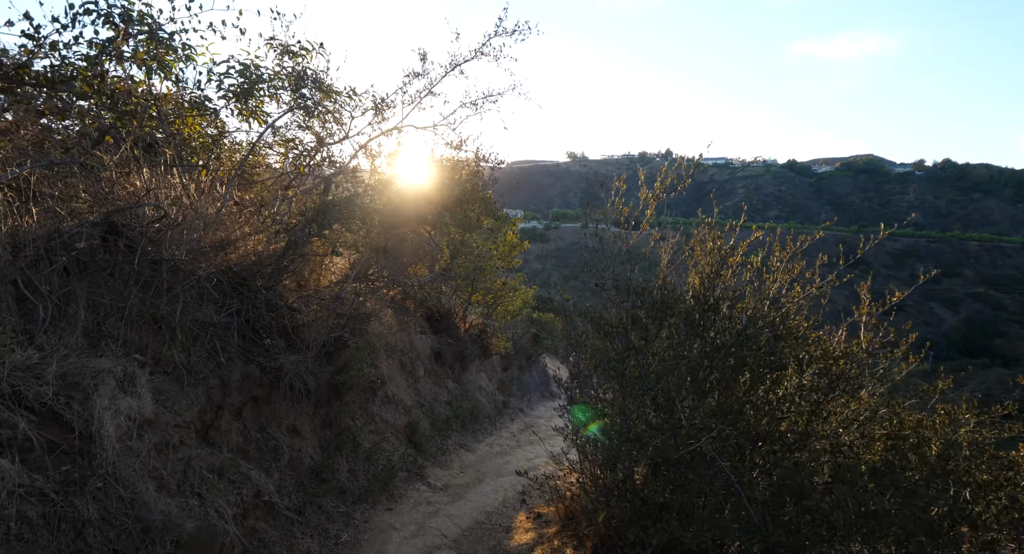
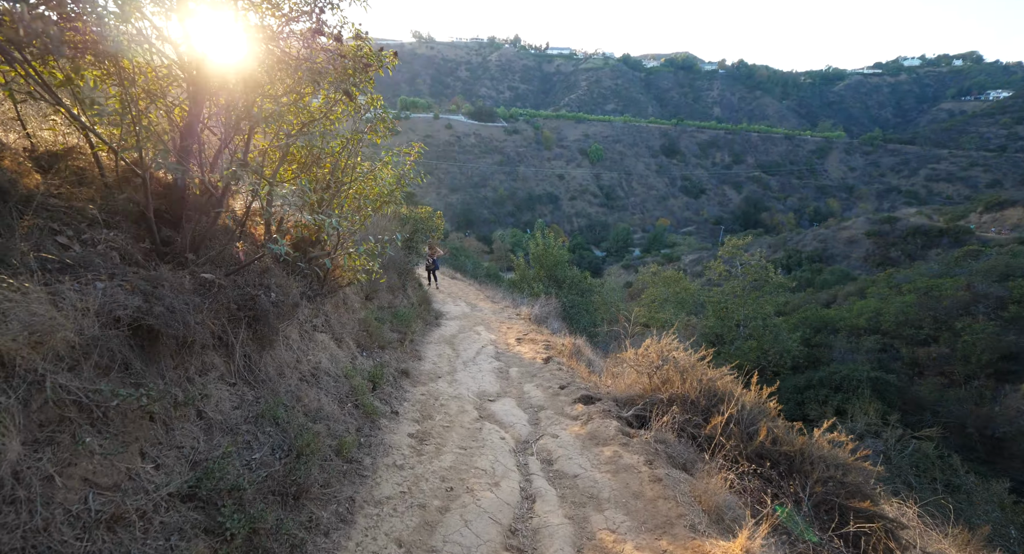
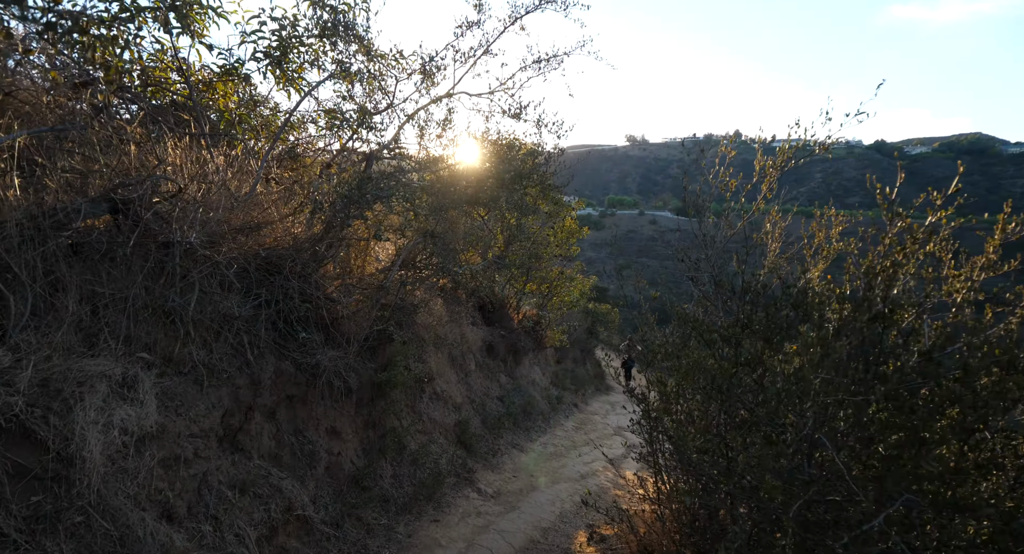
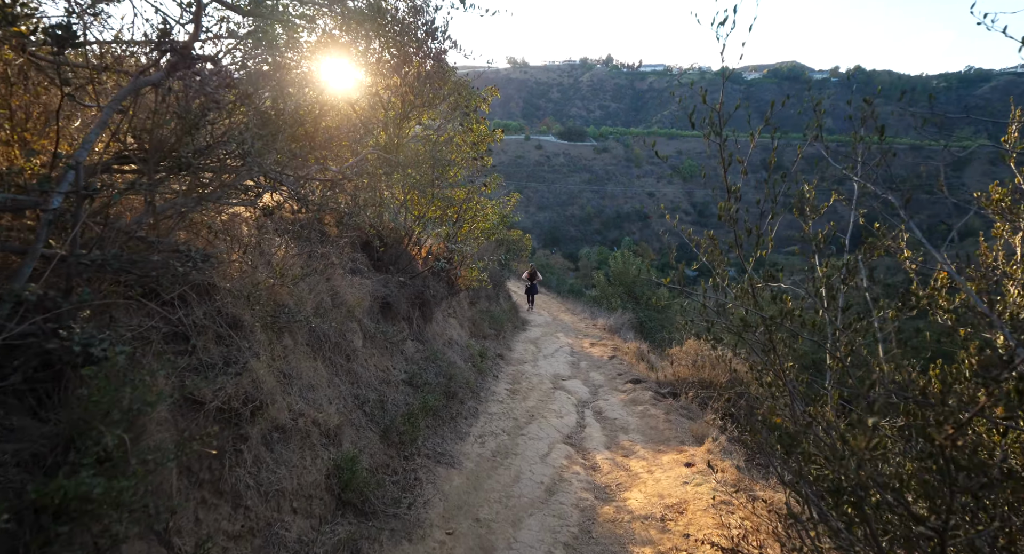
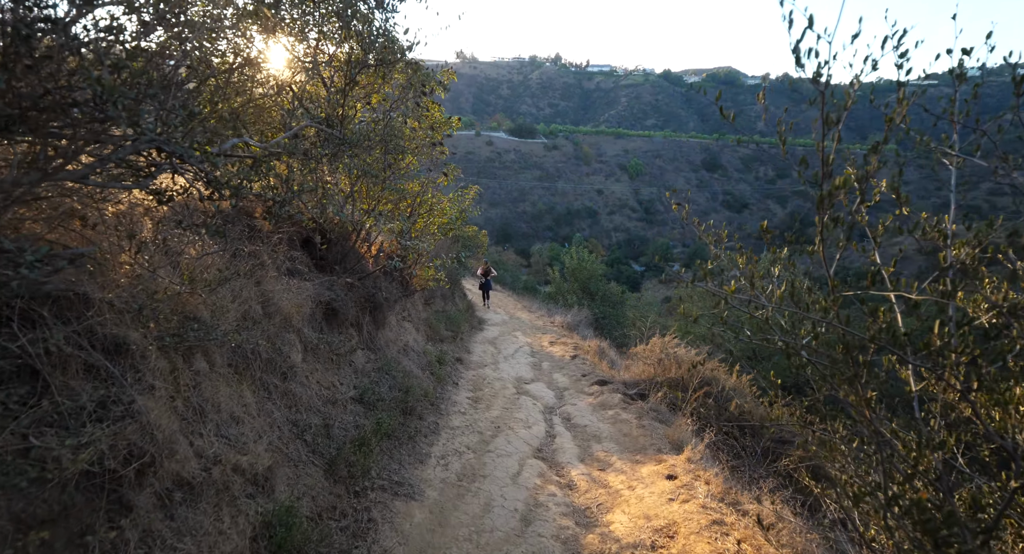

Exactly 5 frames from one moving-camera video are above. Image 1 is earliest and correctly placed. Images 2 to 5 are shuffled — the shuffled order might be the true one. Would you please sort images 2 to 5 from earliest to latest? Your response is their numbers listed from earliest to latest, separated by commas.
3, 4, 5, 2
